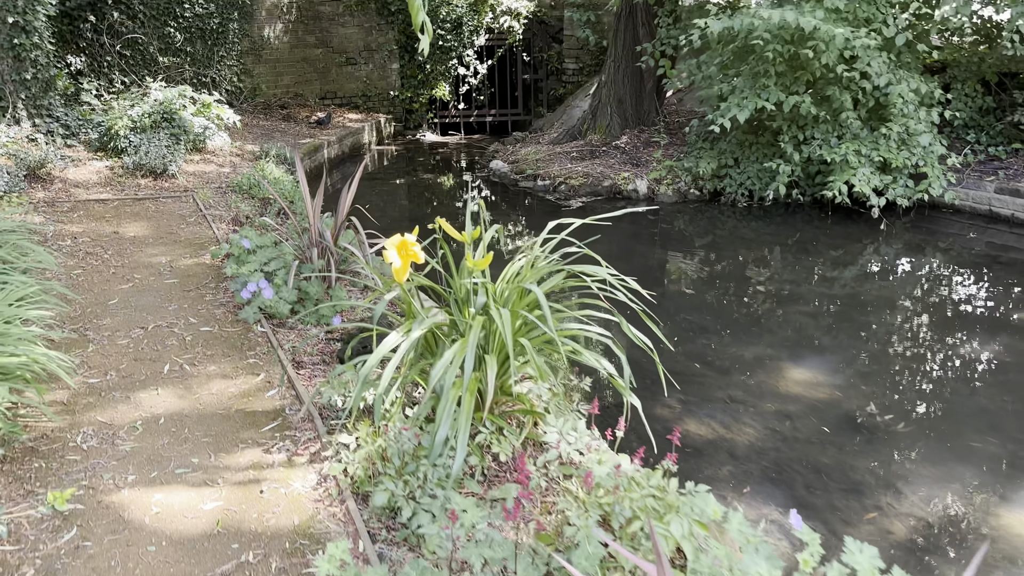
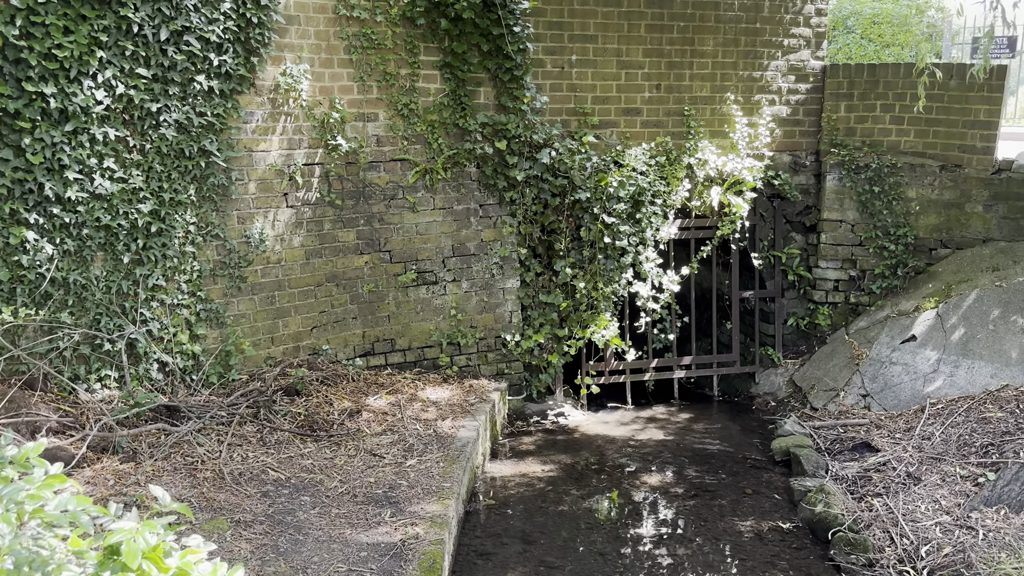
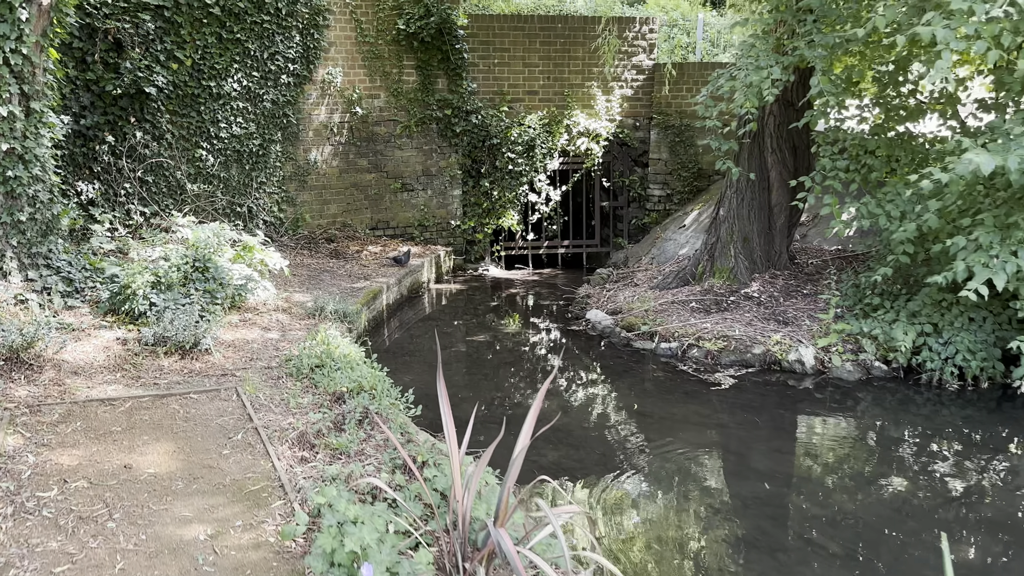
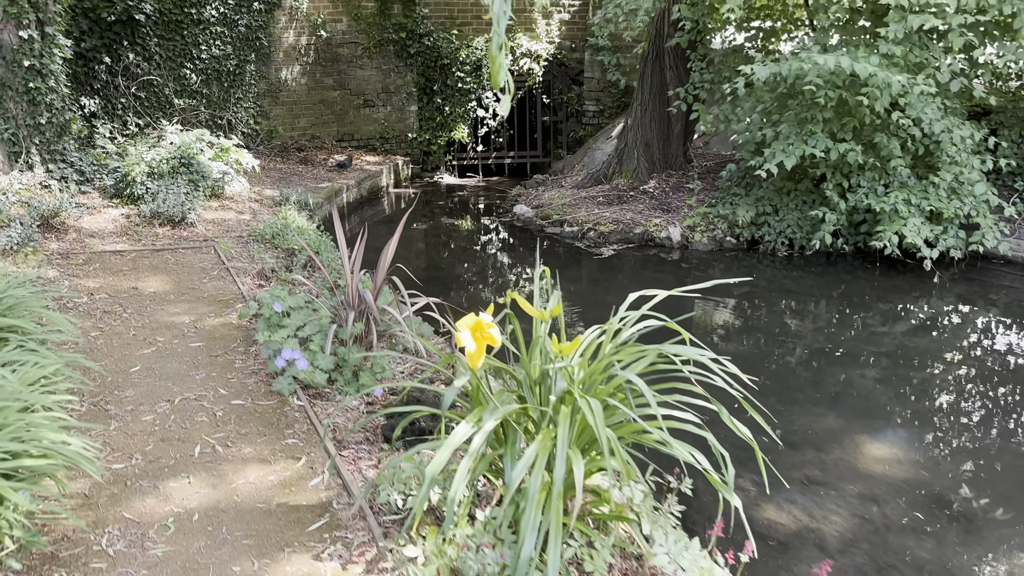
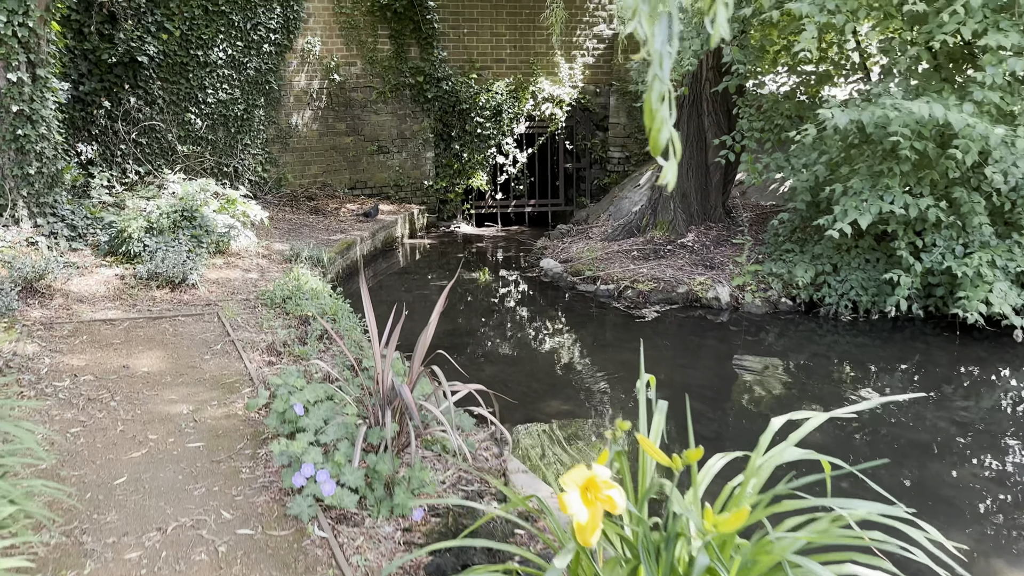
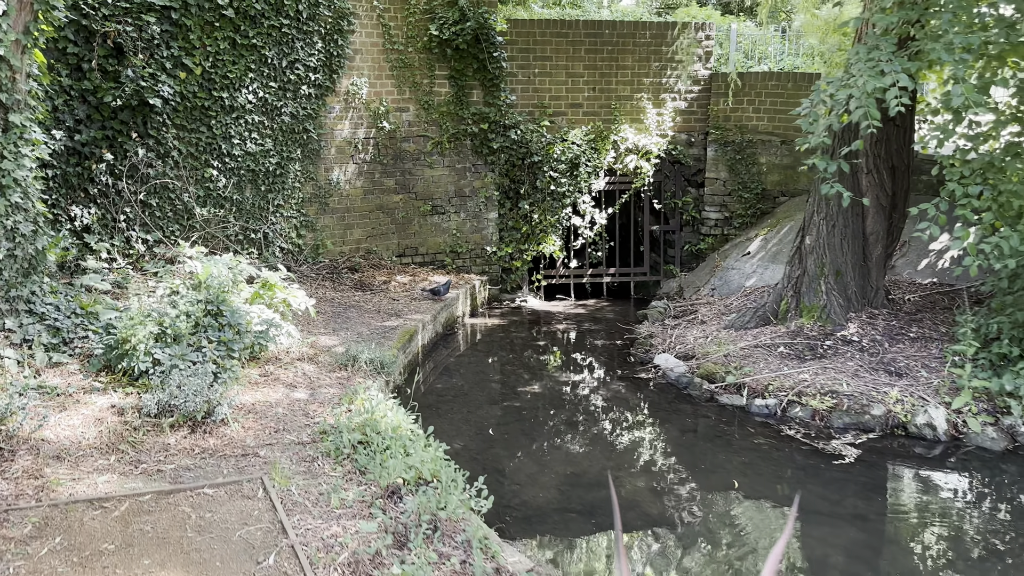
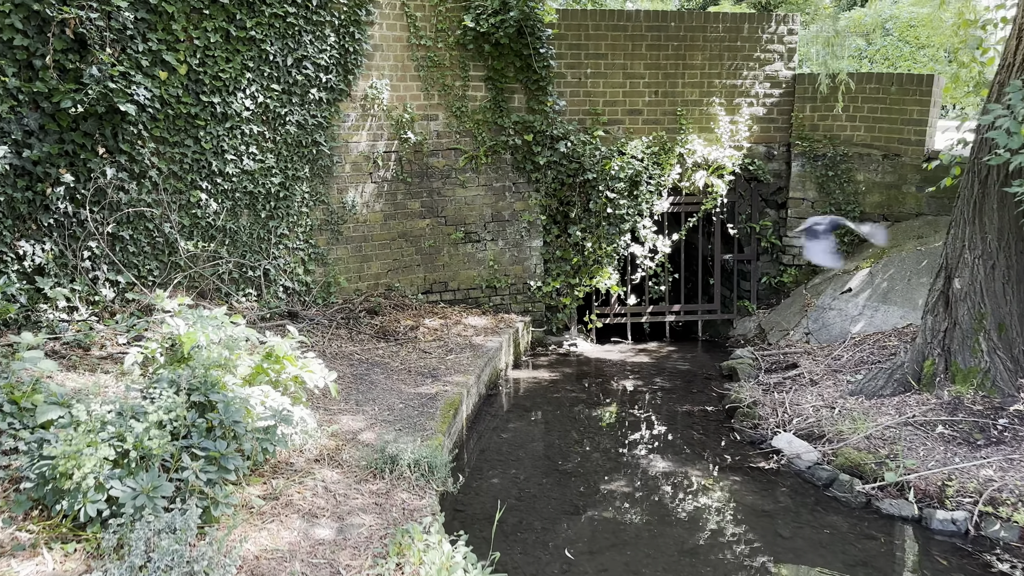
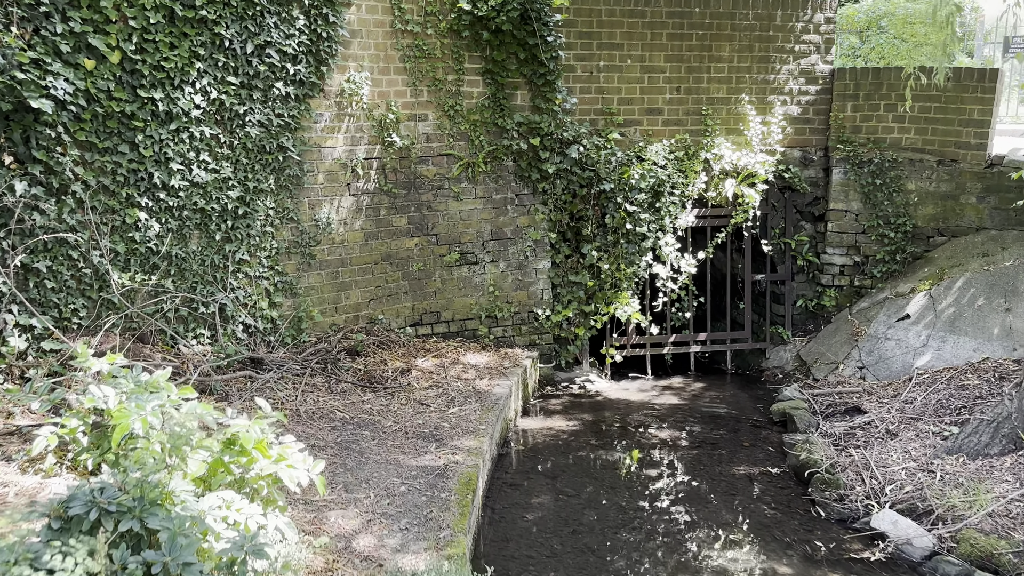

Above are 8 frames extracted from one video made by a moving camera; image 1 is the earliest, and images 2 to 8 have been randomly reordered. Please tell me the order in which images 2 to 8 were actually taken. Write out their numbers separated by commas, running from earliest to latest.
4, 5, 3, 6, 7, 8, 2
